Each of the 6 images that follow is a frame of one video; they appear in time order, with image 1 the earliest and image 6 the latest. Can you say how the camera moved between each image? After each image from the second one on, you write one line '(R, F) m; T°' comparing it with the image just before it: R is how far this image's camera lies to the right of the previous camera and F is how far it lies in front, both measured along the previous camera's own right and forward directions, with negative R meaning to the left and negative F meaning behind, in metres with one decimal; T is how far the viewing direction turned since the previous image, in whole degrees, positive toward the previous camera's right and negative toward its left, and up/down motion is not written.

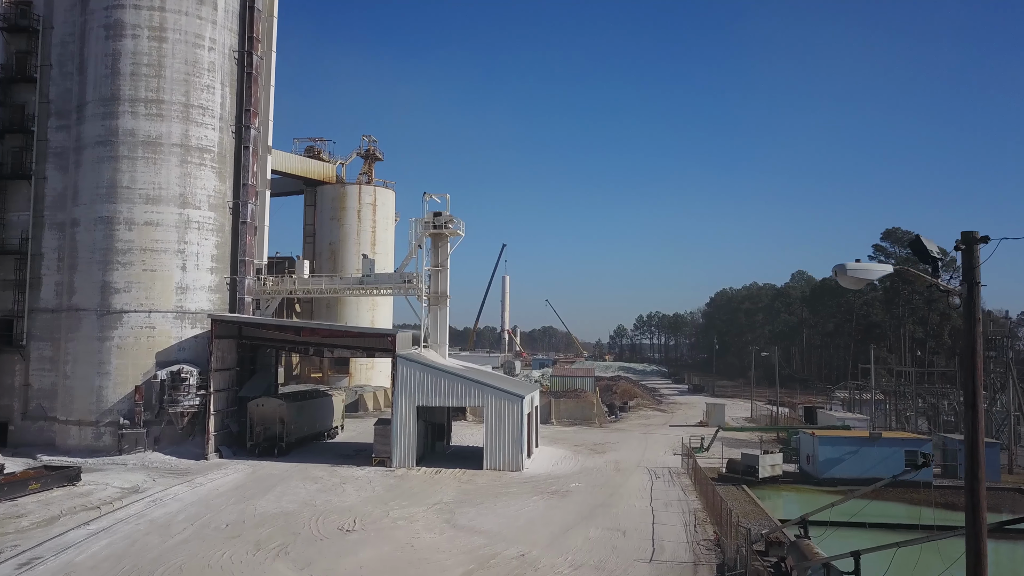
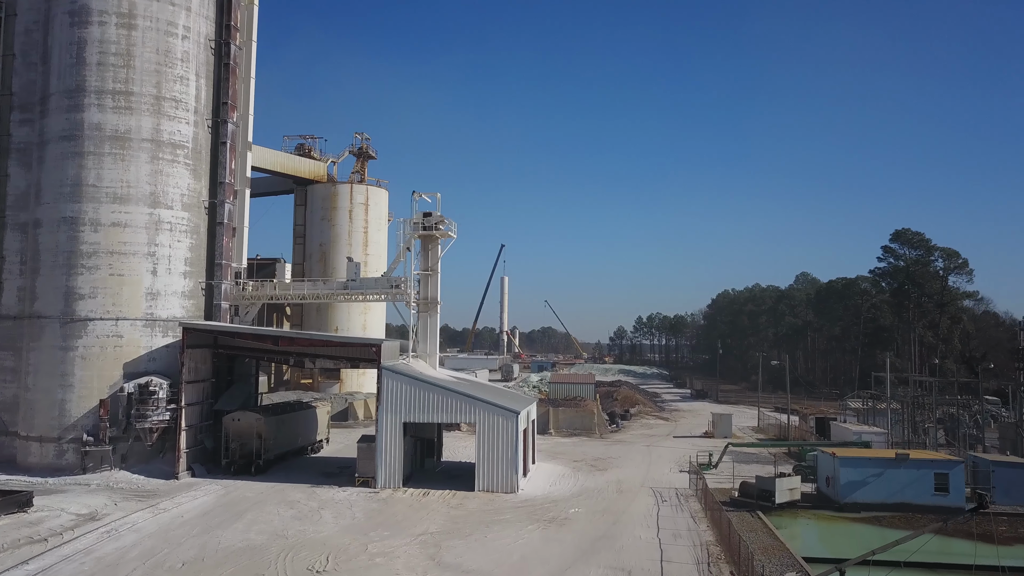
(+0.2, +2.3) m; 0°
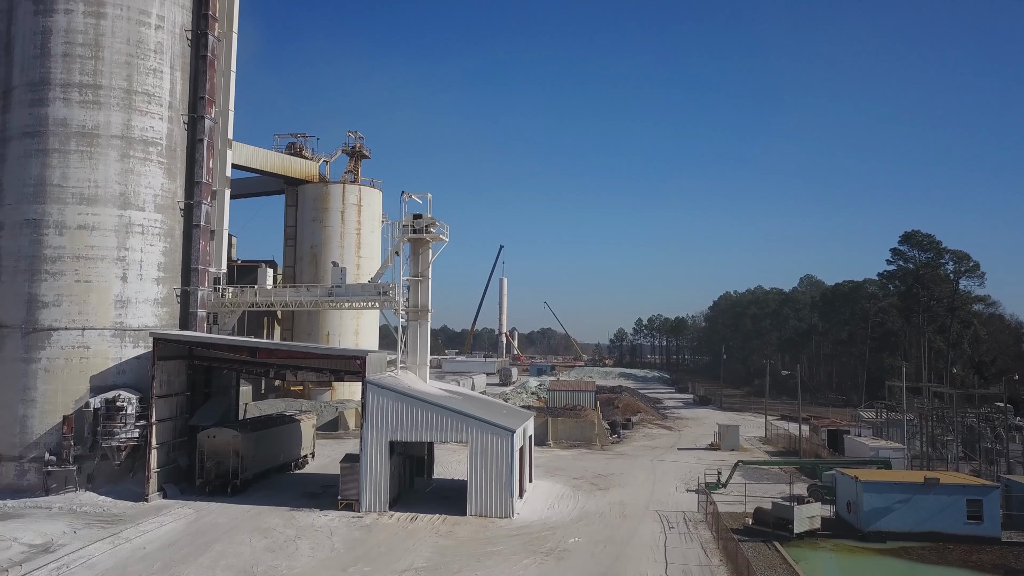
(+0.2, +2.0) m; 0°
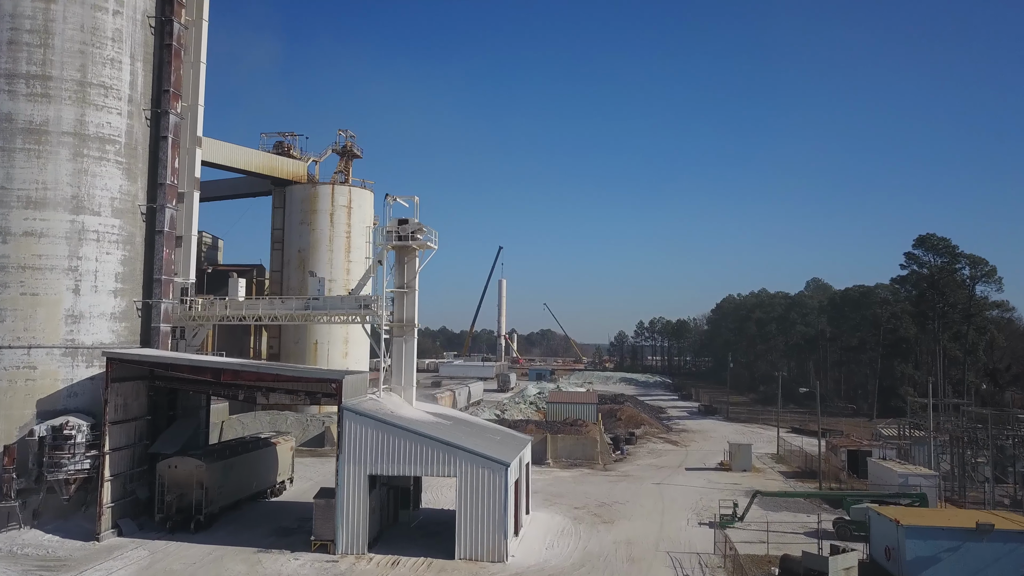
(+0.2, +2.8) m; 0°
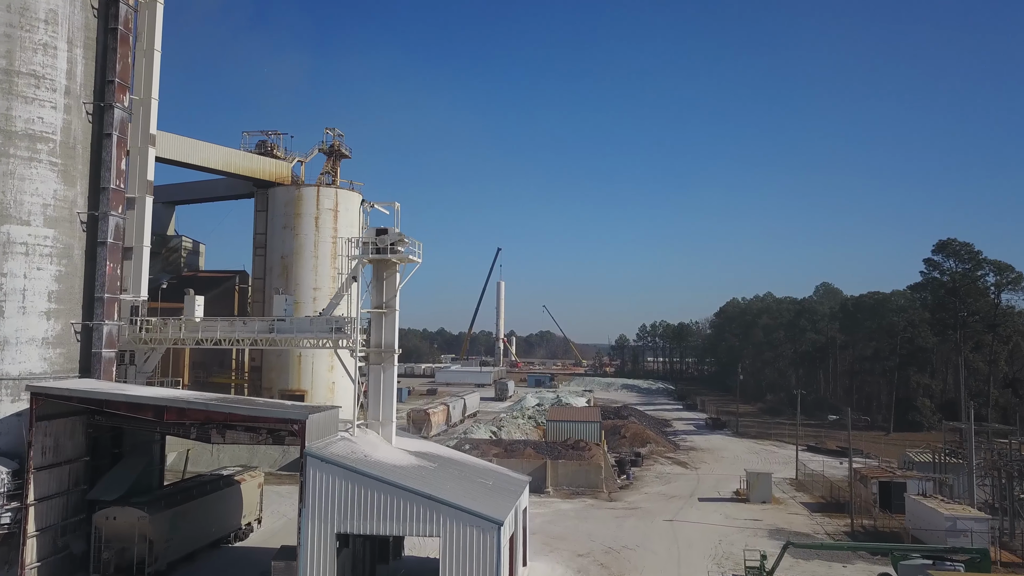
(+0.1, +3.6) m; 0°
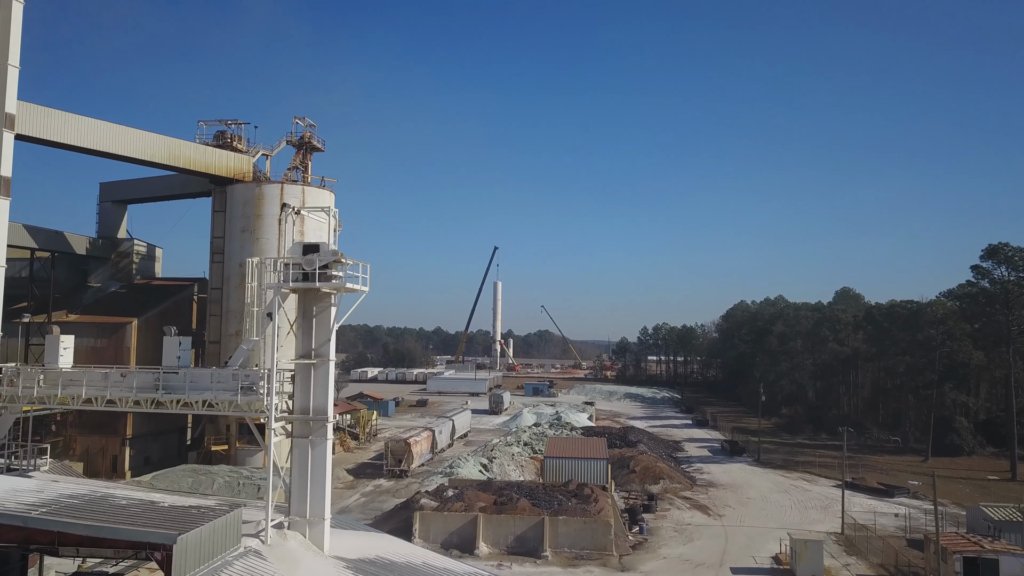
(+0.3, +7.1) m; 0°
